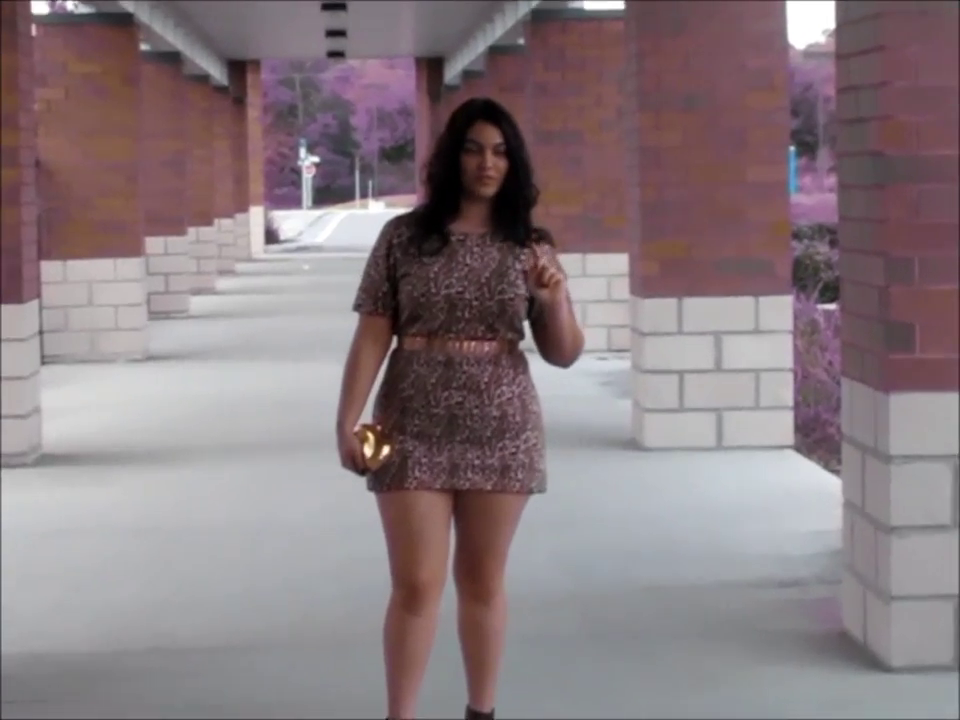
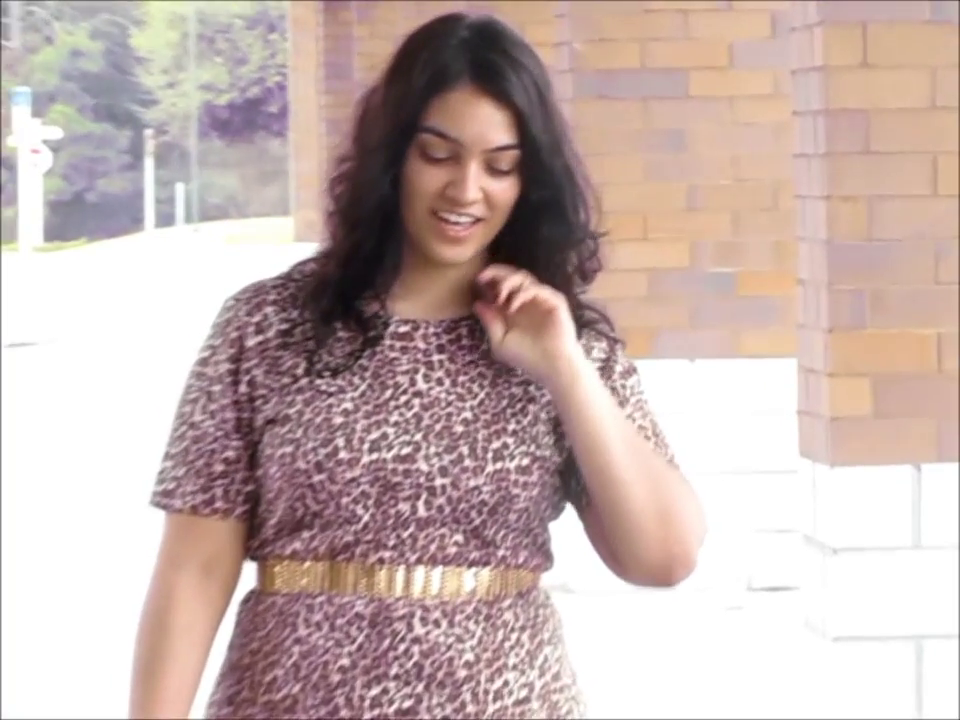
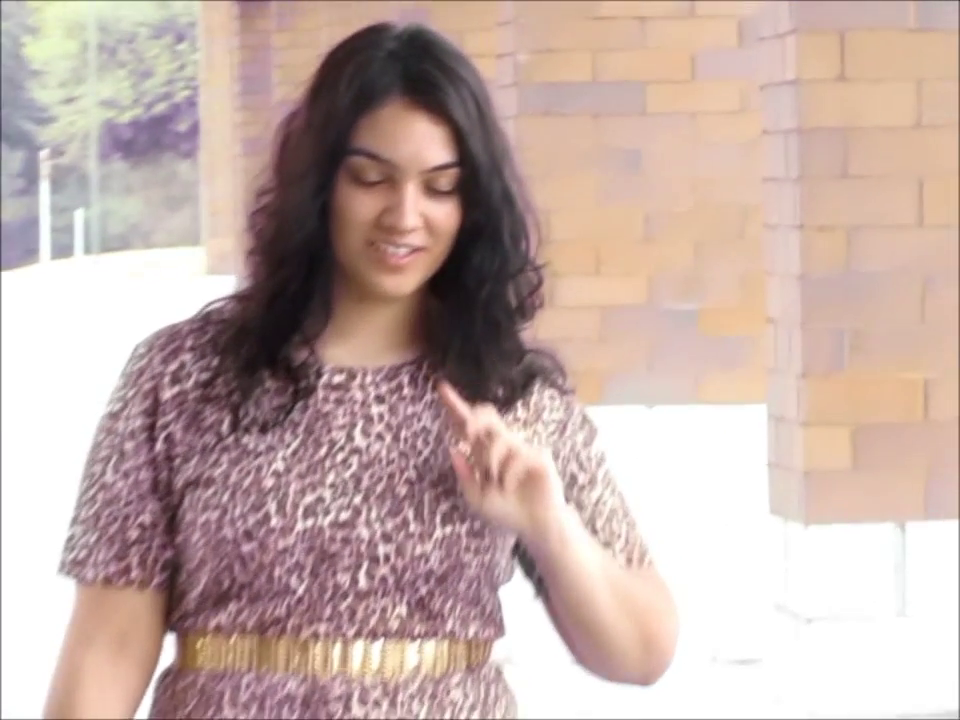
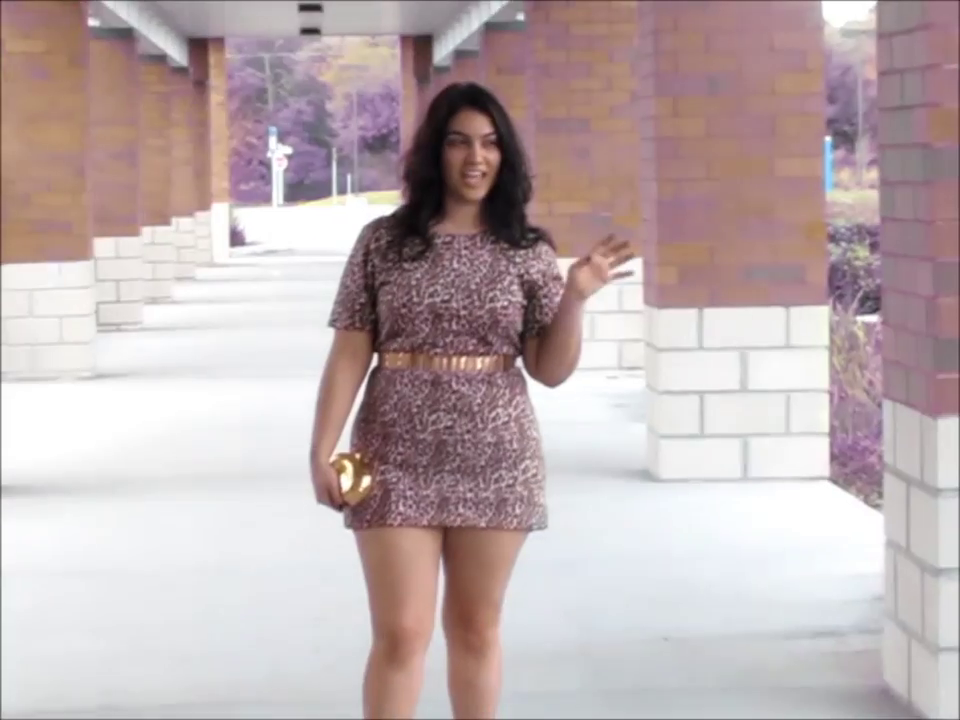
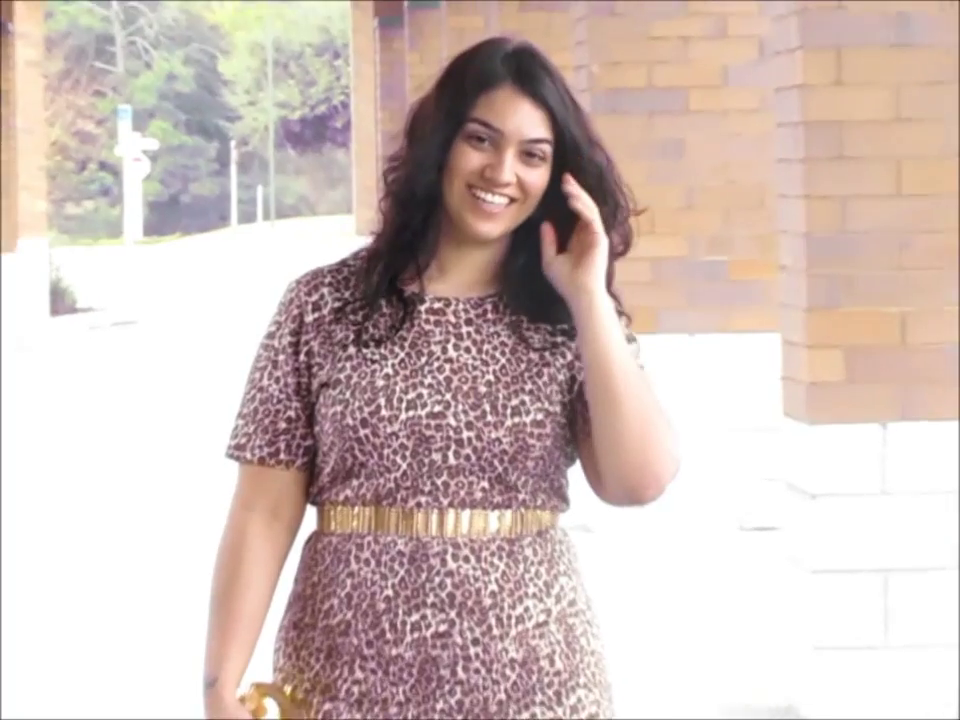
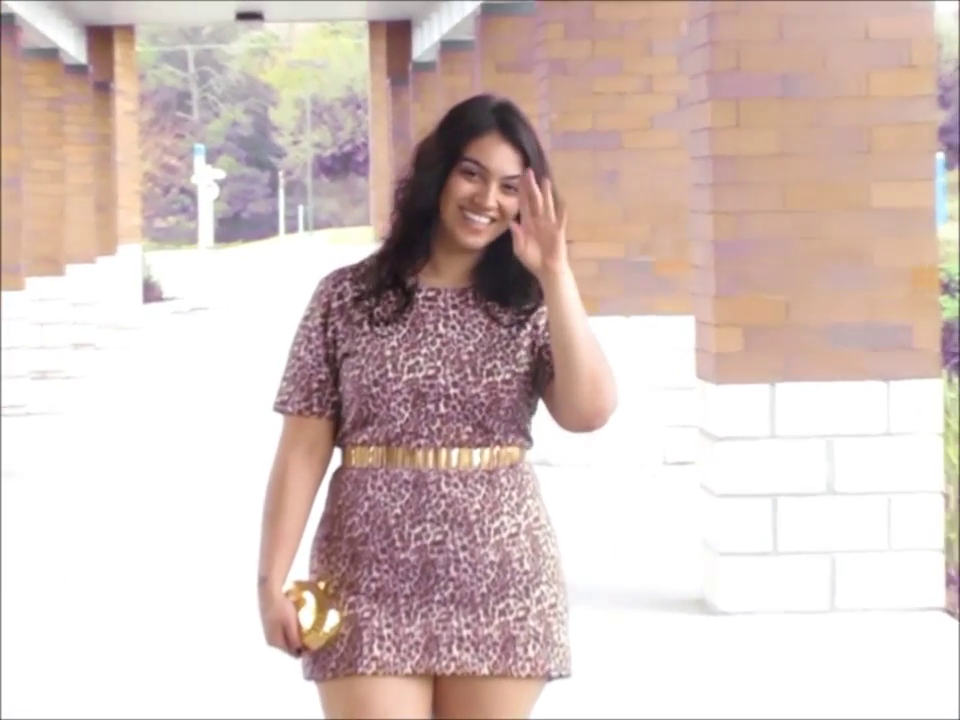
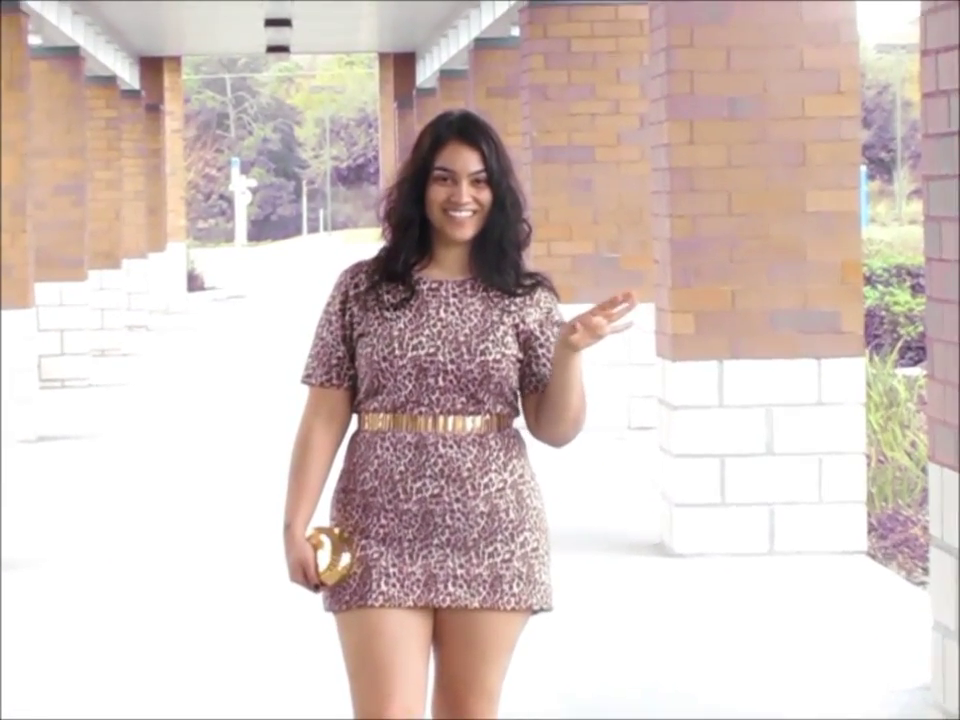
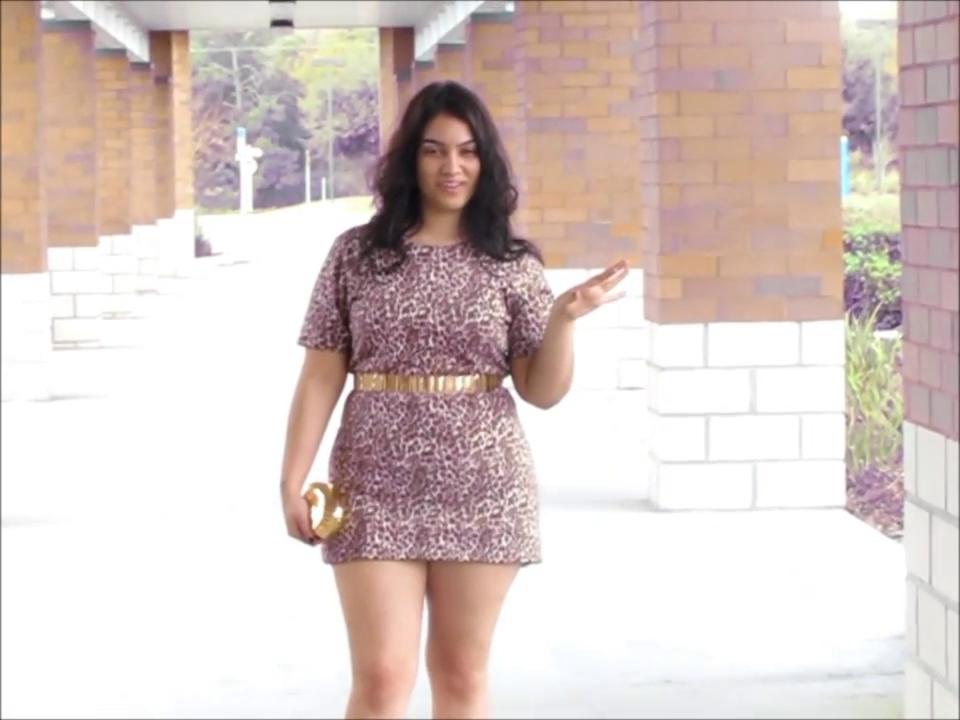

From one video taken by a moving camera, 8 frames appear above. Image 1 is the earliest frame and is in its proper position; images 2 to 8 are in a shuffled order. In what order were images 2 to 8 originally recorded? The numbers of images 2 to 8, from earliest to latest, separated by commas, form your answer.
4, 8, 7, 6, 5, 2, 3
